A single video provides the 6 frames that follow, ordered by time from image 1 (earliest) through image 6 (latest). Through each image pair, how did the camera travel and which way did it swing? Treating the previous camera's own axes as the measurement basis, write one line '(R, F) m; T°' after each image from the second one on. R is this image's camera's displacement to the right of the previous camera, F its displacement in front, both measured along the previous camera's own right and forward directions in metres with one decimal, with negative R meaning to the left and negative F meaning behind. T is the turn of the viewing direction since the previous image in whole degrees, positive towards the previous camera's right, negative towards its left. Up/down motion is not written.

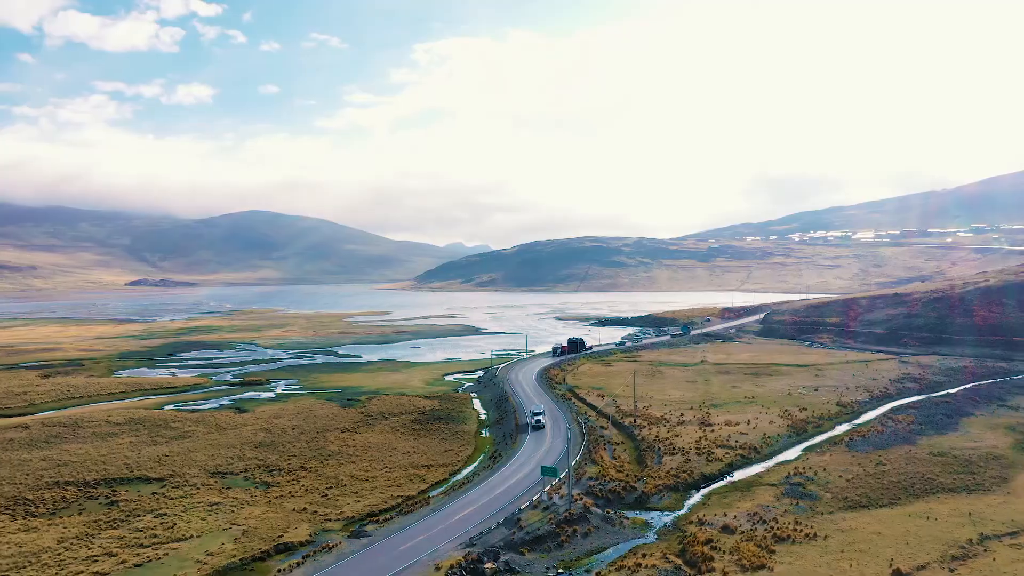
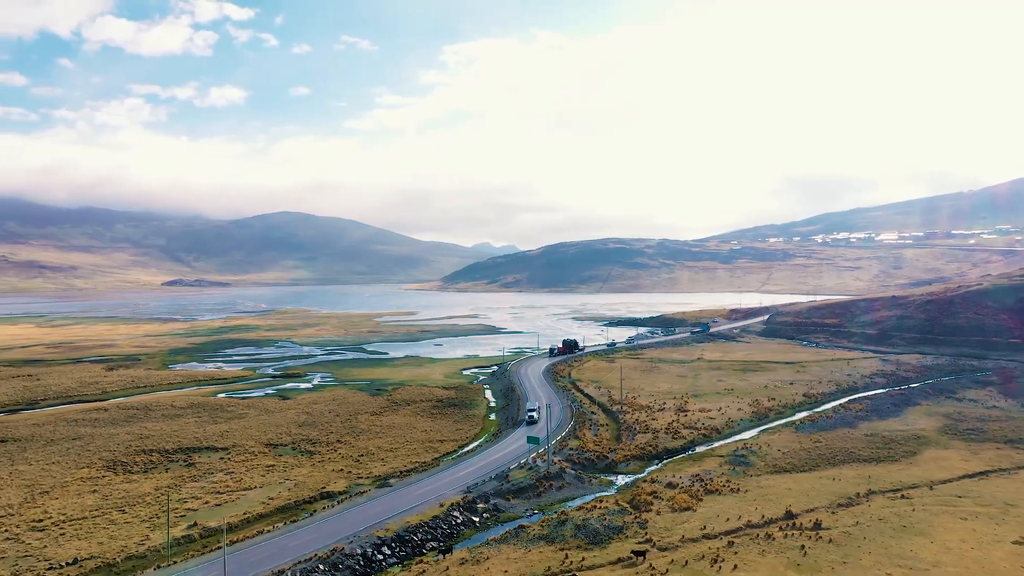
(+1.8, -8.6) m; -2°
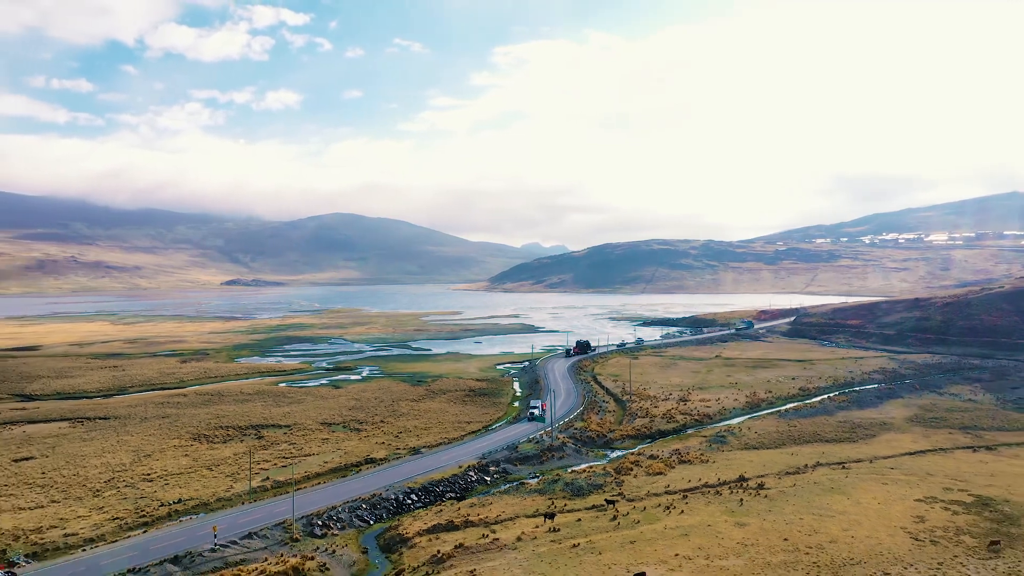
(+2.3, -8.4) m; -3°
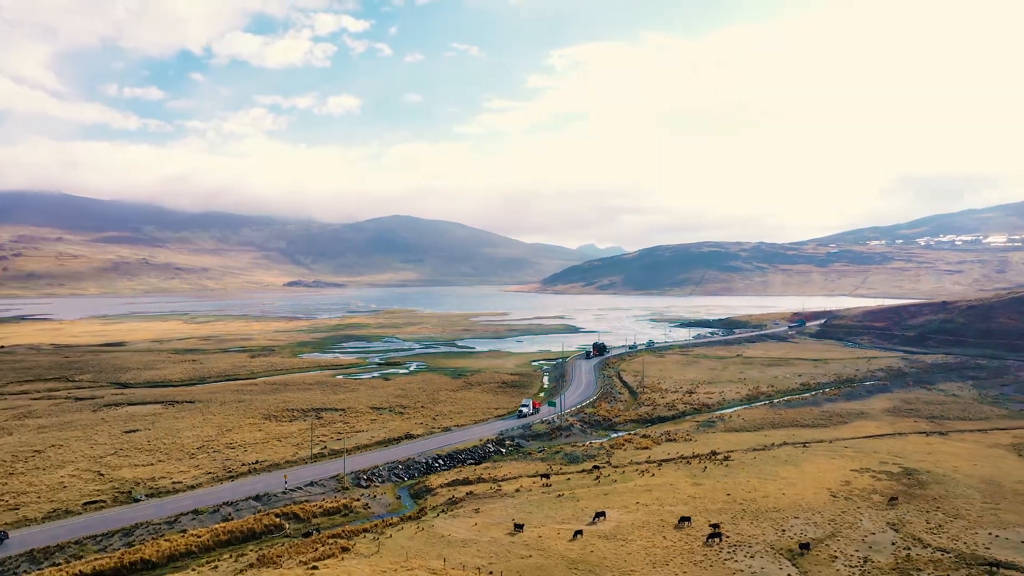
(+2.8, -9.1) m; -4°
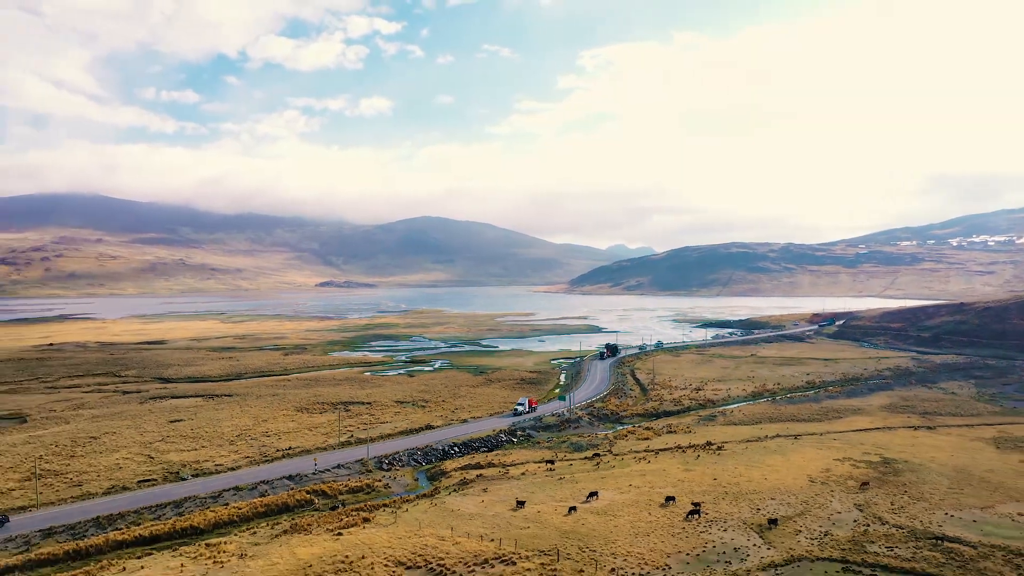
(+1.3, -4.4) m; -2°
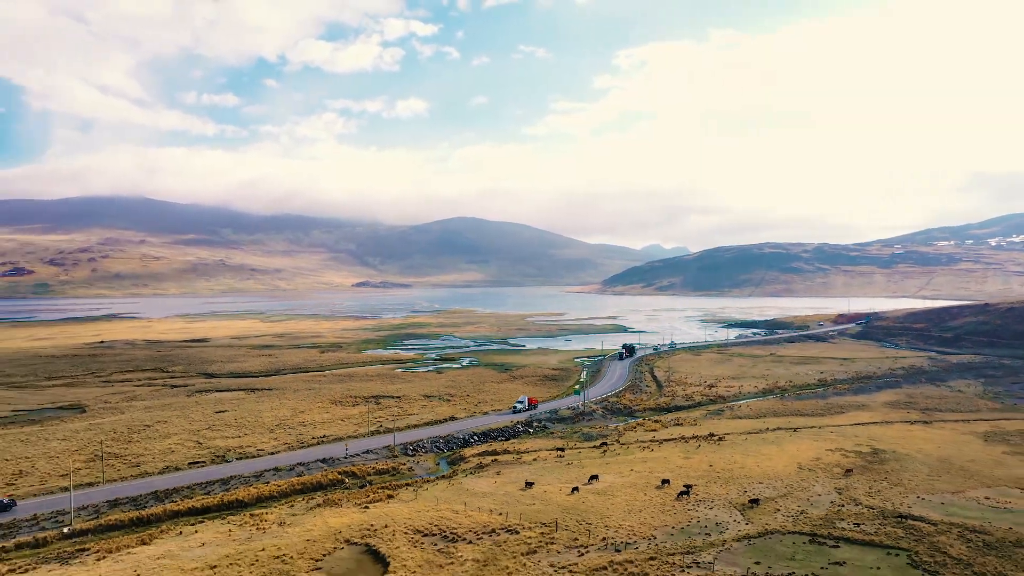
(+1.4, -4.3) m; -2°
